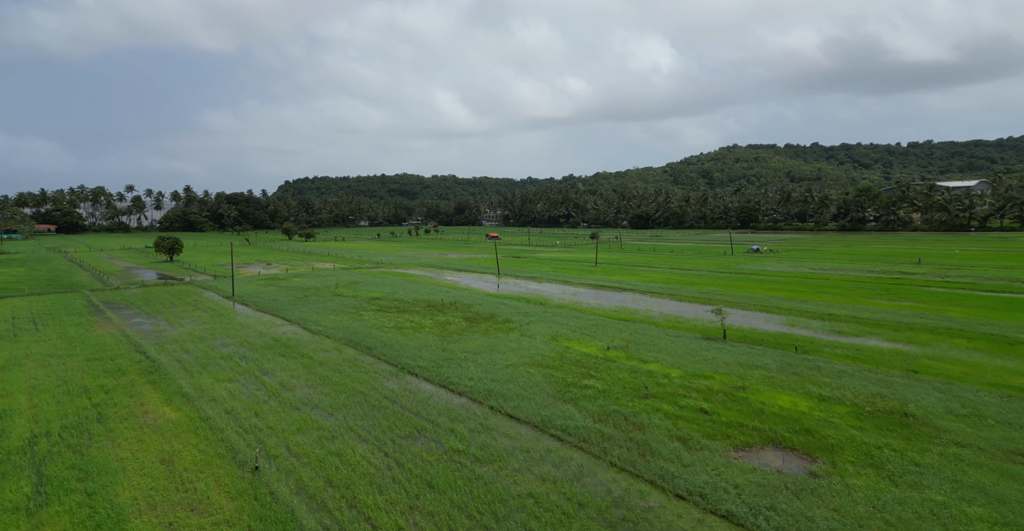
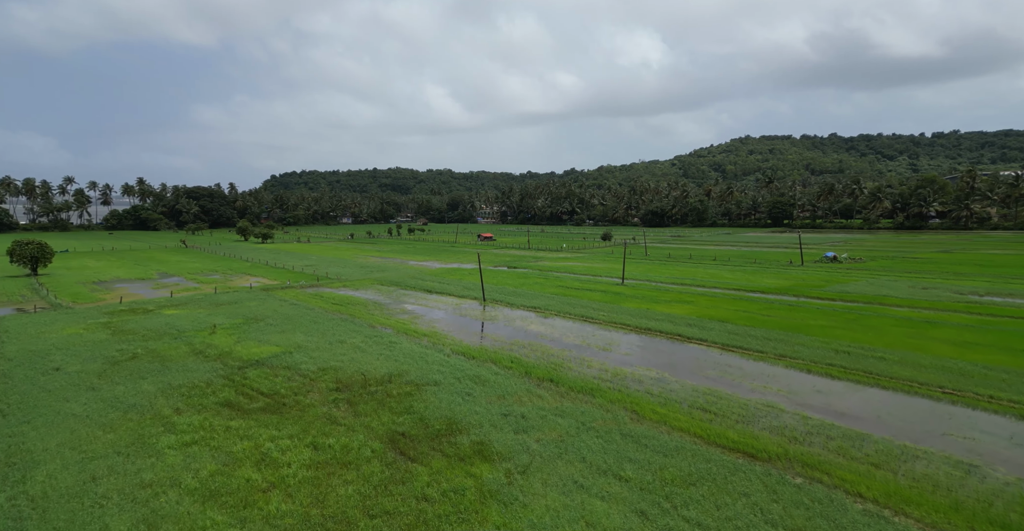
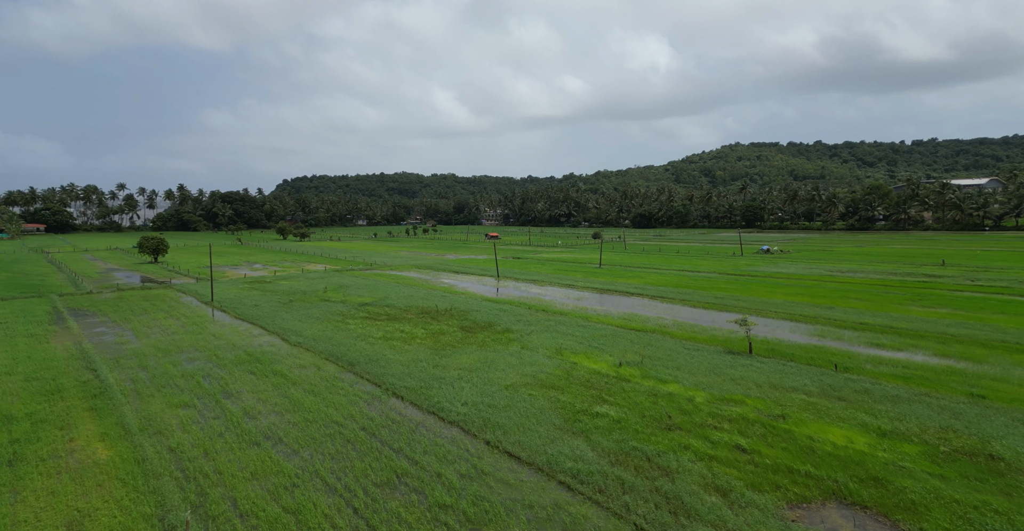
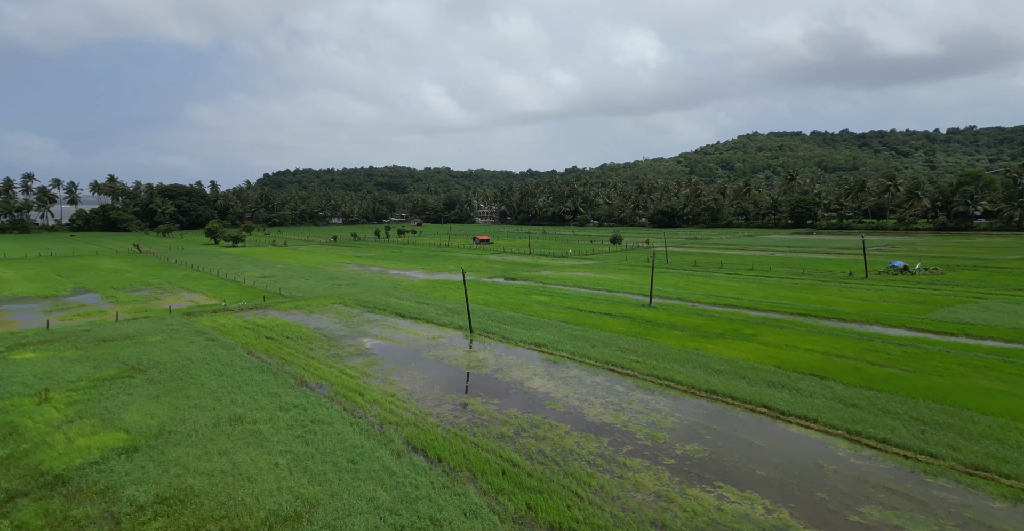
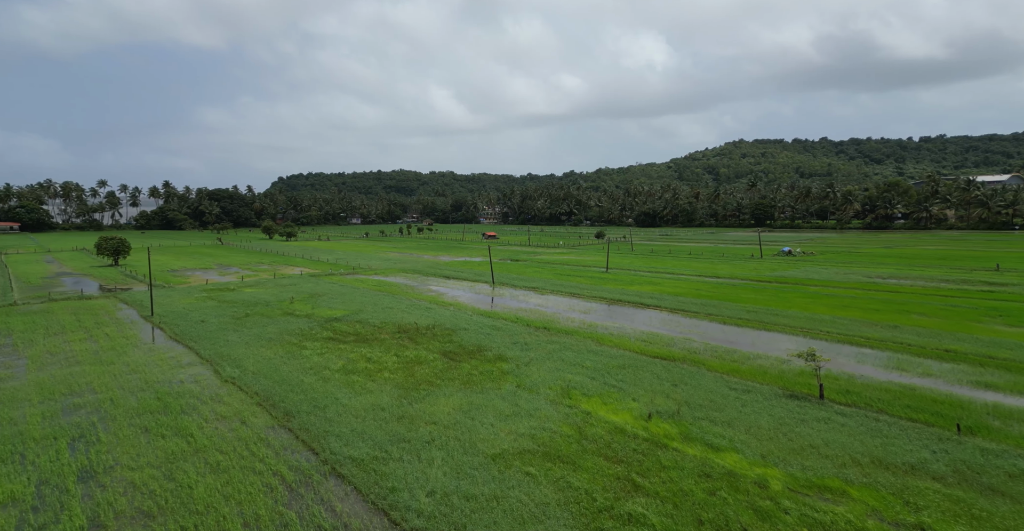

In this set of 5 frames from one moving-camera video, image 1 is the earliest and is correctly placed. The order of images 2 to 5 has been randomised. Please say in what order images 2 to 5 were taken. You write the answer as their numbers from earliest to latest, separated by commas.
3, 5, 2, 4
